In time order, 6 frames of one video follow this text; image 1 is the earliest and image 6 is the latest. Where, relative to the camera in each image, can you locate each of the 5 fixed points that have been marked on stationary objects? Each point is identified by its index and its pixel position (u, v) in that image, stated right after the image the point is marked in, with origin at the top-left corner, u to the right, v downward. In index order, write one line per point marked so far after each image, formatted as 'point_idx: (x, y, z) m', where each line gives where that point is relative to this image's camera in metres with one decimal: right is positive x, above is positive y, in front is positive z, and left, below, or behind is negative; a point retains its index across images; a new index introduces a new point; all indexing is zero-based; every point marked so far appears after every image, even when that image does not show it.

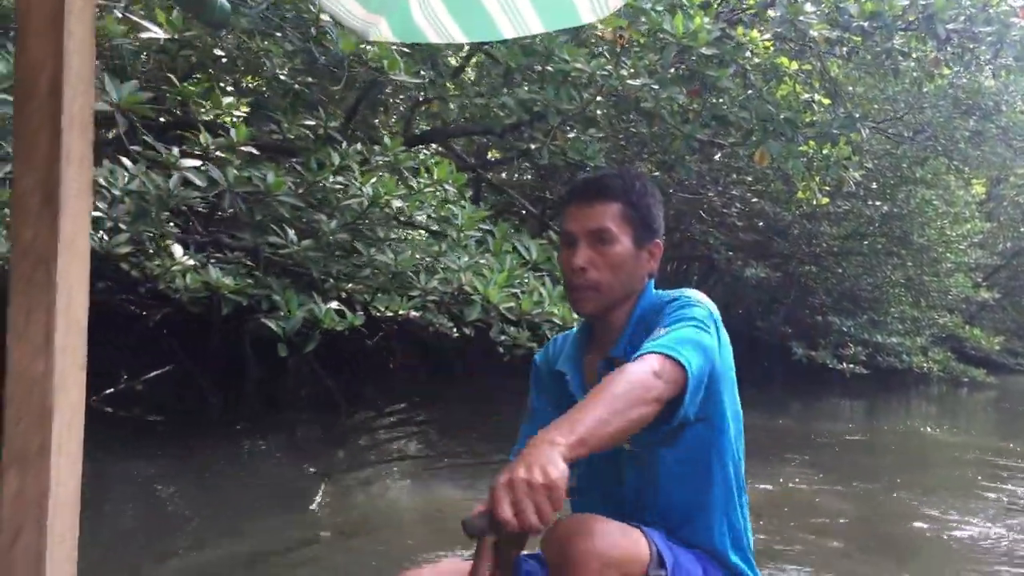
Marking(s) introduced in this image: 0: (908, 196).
0: (+4.2, +1.0, +9.7) m
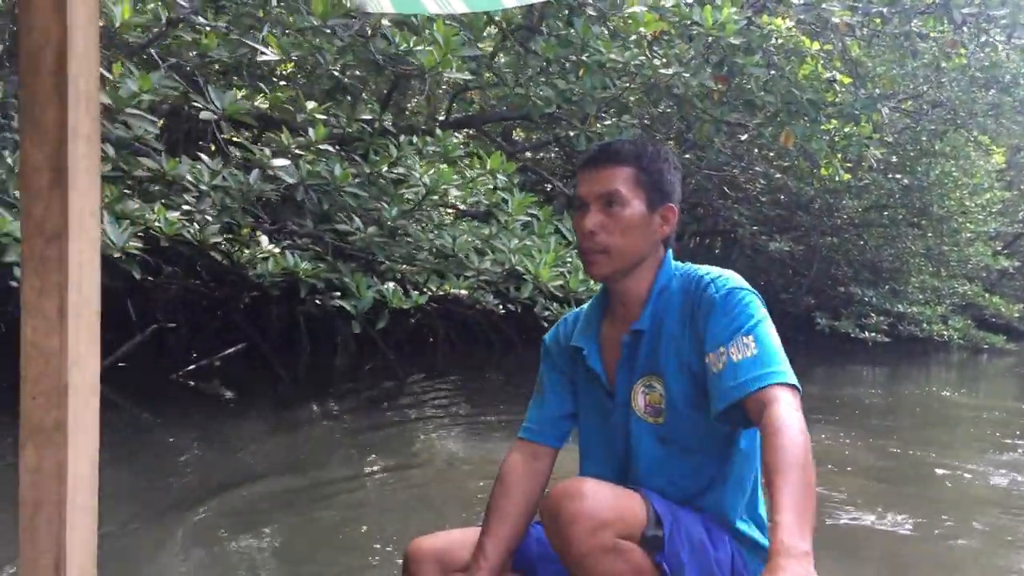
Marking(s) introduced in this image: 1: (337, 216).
0: (+4.5, +1.3, +10.0) m
1: (-0.9, +0.4, +4.8) m
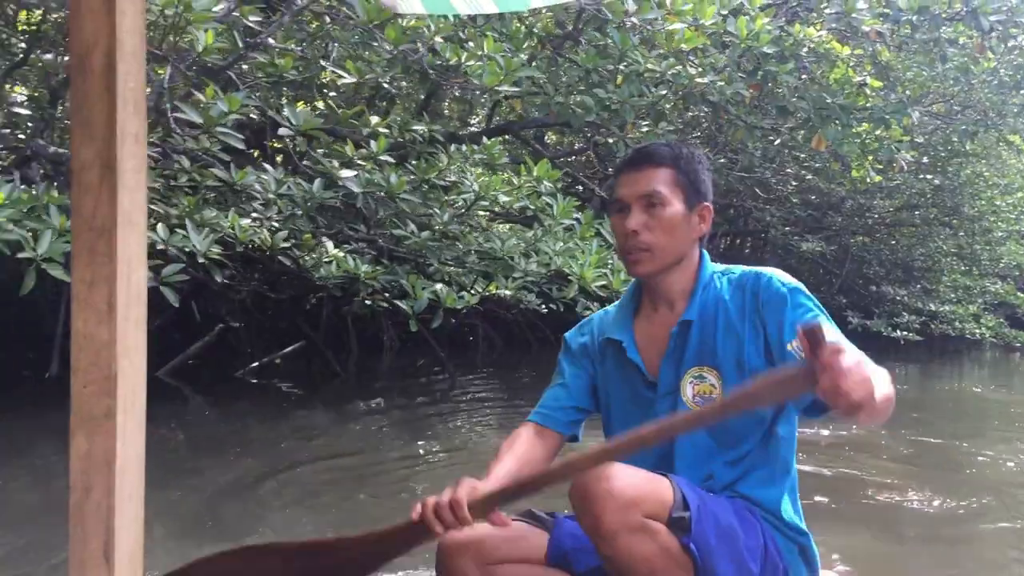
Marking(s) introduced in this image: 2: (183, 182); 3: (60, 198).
0: (+4.9, +1.3, +10.1) m
1: (-0.7, +0.4, +5.1) m
2: (-1.6, +0.5, +4.4) m
3: (-1.9, +0.4, +3.7) m
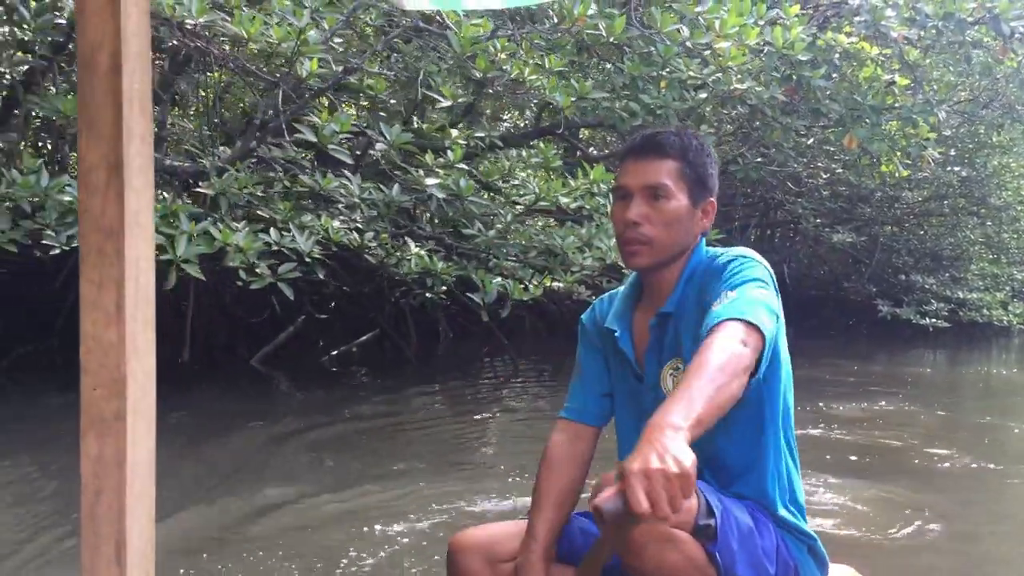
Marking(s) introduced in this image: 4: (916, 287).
0: (+5.4, +1.5, +10.5) m
1: (-0.3, +0.4, +5.7) m
2: (-1.3, +0.5, +4.9) m
3: (-1.5, +0.4, +4.2) m
4: (+5.3, 0.0, +12.0) m
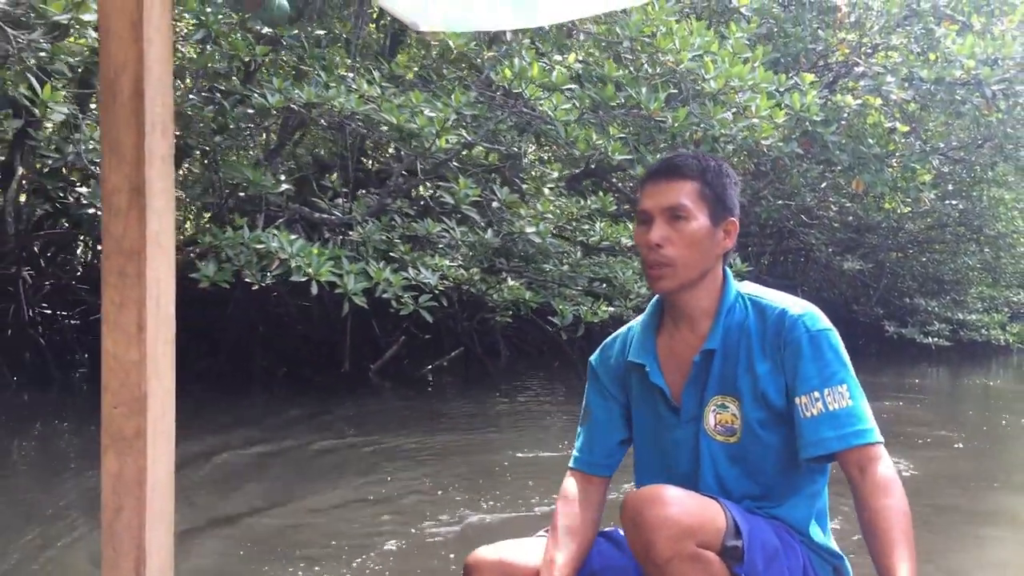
0: (+6.0, +1.2, +11.7) m
1: (+0.2, +0.2, +6.9) m
2: (-0.8, +0.3, +6.2) m
3: (-1.0, +0.2, +5.5) m
4: (+5.9, -0.3, +13.2) m
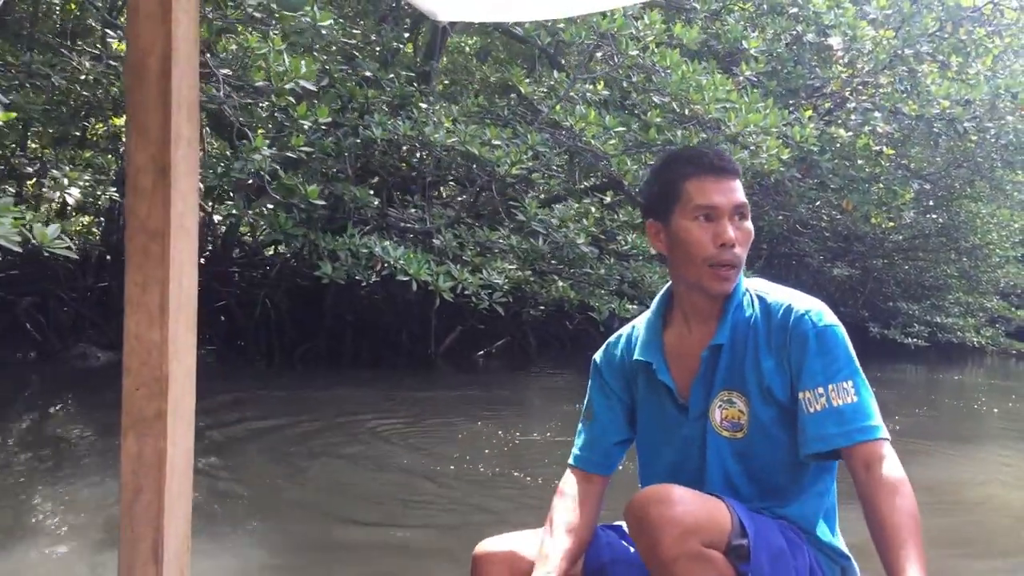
0: (+6.3, +1.1, +13.0) m
1: (+0.6, +0.2, +8.2) m
2: (-0.4, +0.4, +7.5) m
3: (-0.6, +0.2, +6.8) m
4: (+6.2, -0.4, +14.5) m
